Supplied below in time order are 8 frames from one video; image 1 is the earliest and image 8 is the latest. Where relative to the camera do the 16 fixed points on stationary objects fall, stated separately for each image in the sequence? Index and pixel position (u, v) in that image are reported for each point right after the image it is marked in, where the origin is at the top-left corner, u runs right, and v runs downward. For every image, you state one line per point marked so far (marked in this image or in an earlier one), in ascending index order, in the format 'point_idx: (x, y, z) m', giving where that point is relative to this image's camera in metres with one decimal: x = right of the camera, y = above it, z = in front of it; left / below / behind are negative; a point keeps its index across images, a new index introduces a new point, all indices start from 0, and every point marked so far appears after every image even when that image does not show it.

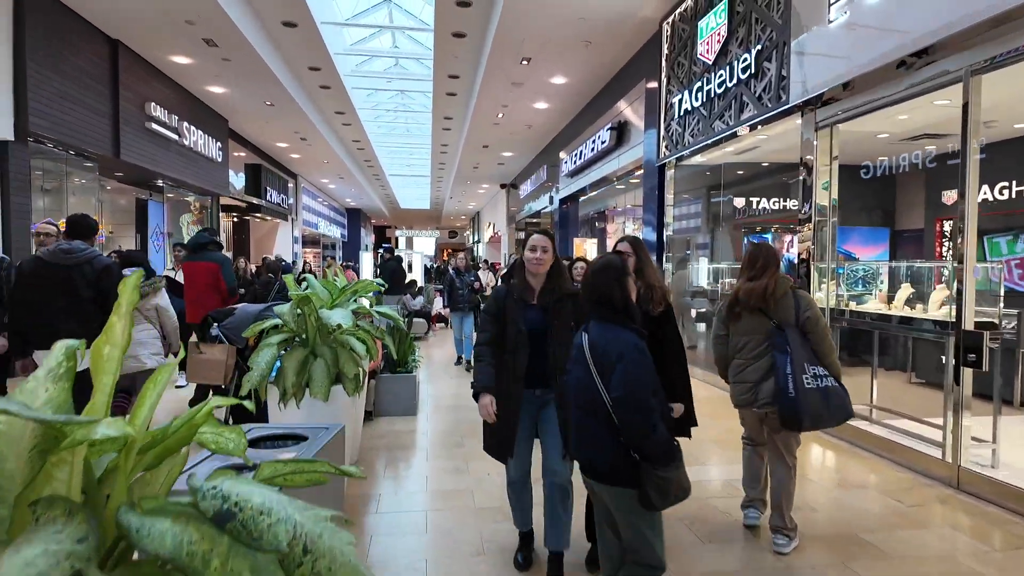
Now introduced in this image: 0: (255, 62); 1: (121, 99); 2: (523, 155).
0: (-3.3, +2.9, +7.6) m
1: (-4.5, +2.2, +6.9) m
2: (+0.3, +3.0, +13.5) m
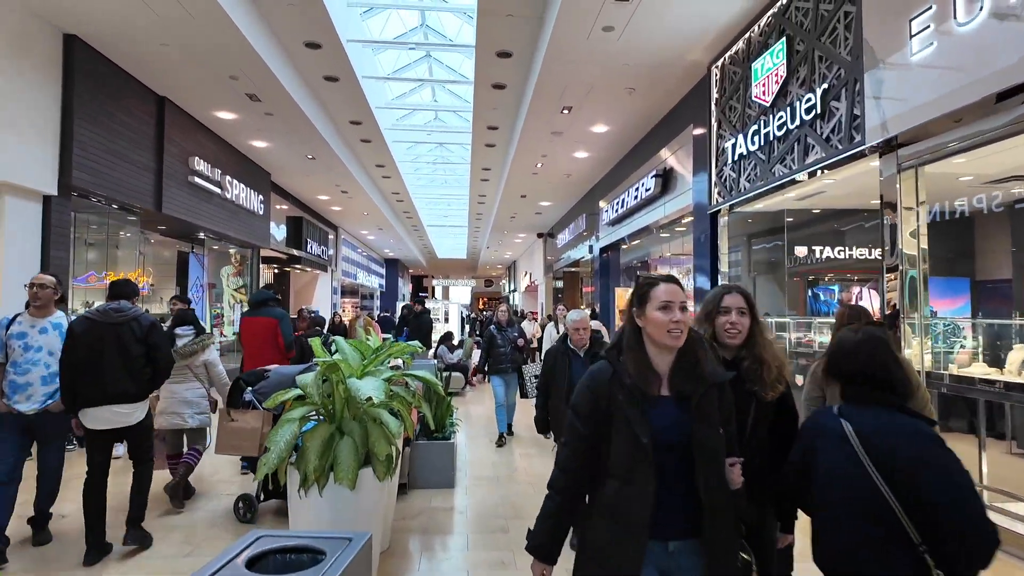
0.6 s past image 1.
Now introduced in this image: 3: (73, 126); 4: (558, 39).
0: (-2.7, +2.2, +7.6) m
1: (-4.1, +1.6, +7.0) m
2: (+1.1, +1.9, +13.3) m
3: (-4.0, +1.5, +5.4) m
4: (+0.4, +2.3, +5.5) m
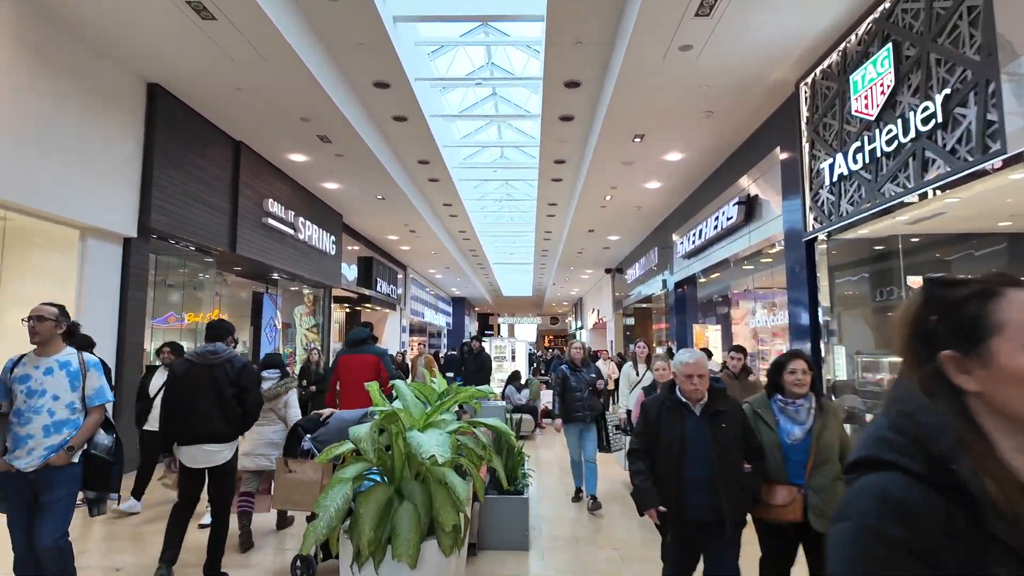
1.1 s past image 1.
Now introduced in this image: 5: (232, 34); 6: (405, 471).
0: (-1.9, +1.7, +7.7) m
1: (-3.2, +1.1, +7.1) m
2: (+2.6, +1.1, +12.9) m
3: (-3.3, +1.1, +5.5) m
4: (+1.0, +2.0, +5.2) m
5: (-2.3, +2.1, +4.8) m
6: (-0.3, -0.6, +1.9) m
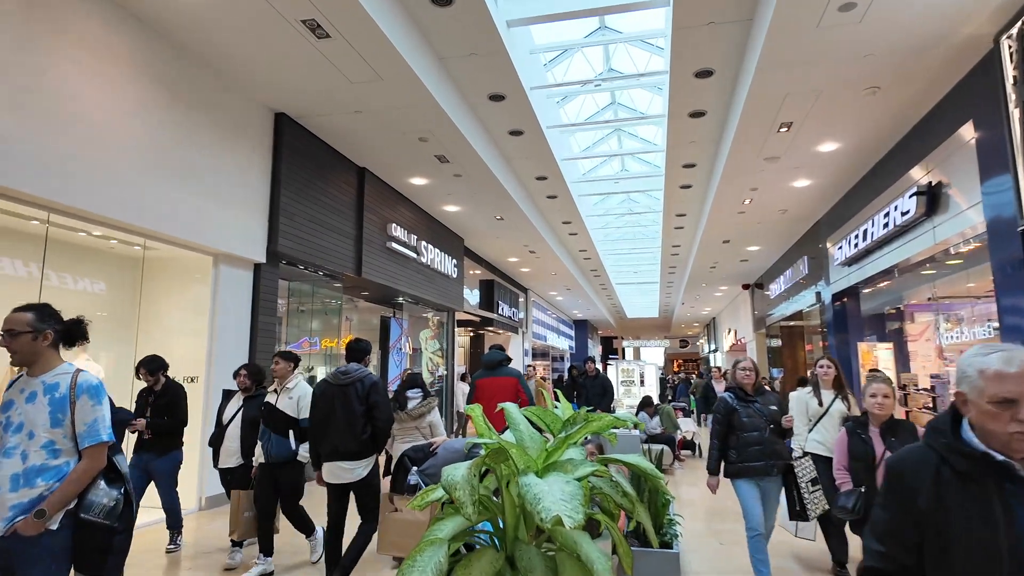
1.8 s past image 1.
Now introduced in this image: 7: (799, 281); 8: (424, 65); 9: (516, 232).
0: (-0.3, +1.4, +7.5) m
1: (-1.8, +0.8, +7.2) m
2: (+5.1, +0.8, +11.6) m
3: (-2.2, +0.9, +5.6) m
4: (+2.0, +1.9, +4.5) m
5: (-1.3, +1.9, +4.8) m
6: (0.0, -0.6, +1.4) m
7: (+5.3, +0.1, +11.0) m
8: (-0.8, +2.0, +5.3) m
9: (0.0, +1.0, +10.5) m
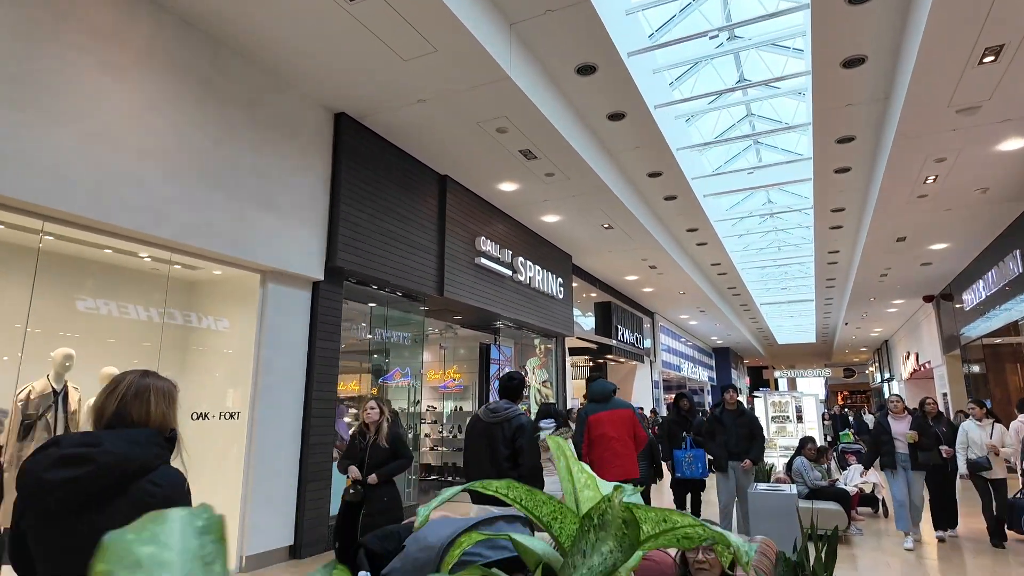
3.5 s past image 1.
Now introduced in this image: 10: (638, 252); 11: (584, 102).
0: (+0.8, +1.3, +6.4) m
1: (-0.7, +0.6, +6.4) m
2: (+7.0, +0.6, +9.2) m
3: (-1.4, +0.7, +5.0) m
4: (+2.3, +2.0, +3.0) m
5: (-0.8, +1.8, +4.0) m
6: (-0.2, -0.4, +0.2) m
7: (+7.1, 0.0, +8.4) m
8: (-0.2, +1.9, +4.4) m
9: (+1.8, +0.7, +9.2) m
10: (+2.1, +0.6, +9.7) m
11: (+0.7, +1.8, +5.7) m
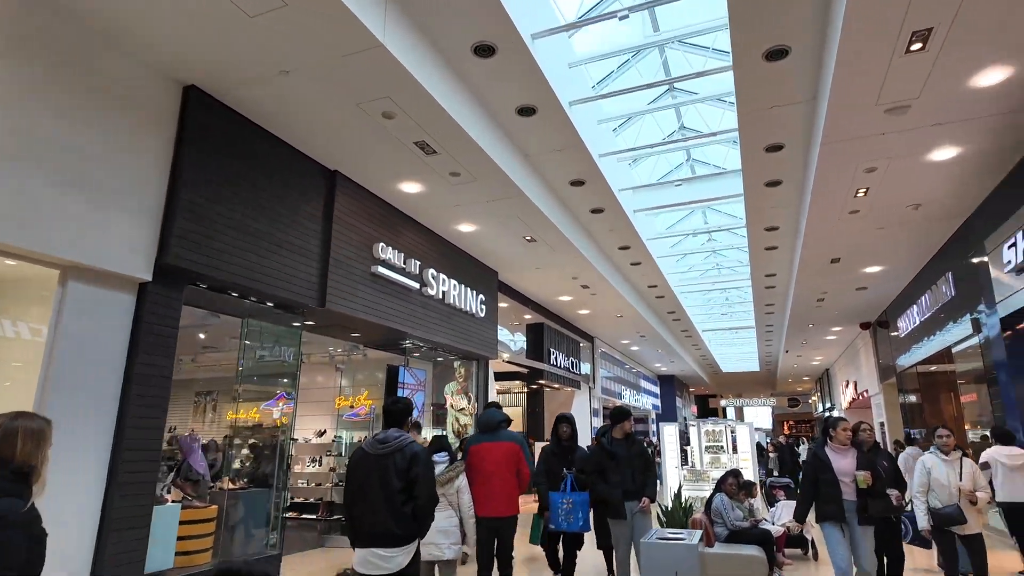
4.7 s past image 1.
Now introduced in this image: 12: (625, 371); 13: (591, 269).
0: (-0.2, +1.1, +5.7) m
1: (-1.6, +0.5, +5.6) m
2: (+5.9, +0.3, +8.9) m
3: (-2.3, +0.7, +4.2) m
4: (+1.6, +2.0, +2.5) m
5: (-1.6, +1.8, +3.3) m
6: (-0.7, -0.2, -0.5) m
7: (+5.9, -0.3, +8.2) m
8: (-1.0, +1.9, +3.8) m
9: (+0.7, +0.4, +8.6) m
10: (+0.8, +0.3, +9.1) m
11: (-0.2, +1.7, +5.1) m
12: (+3.5, -2.6, +18.4) m
13: (+1.2, +0.3, +9.1) m
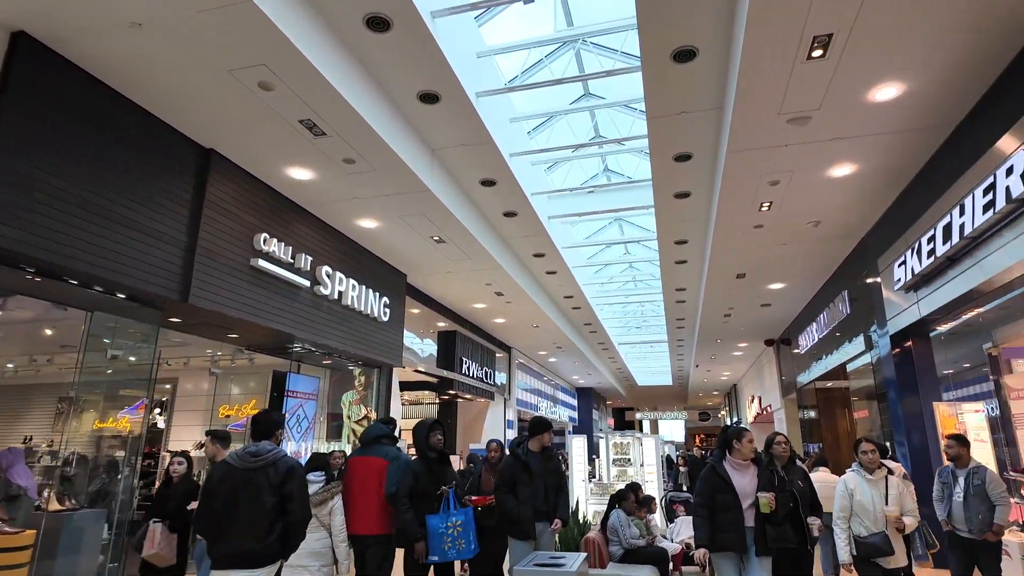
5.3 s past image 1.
0: (-1.1, +1.1, +5.3) m
1: (-2.5, +0.5, +5.0) m
2: (+4.5, 0.0, +9.2) m
3: (-3.0, +0.8, +3.5) m
4: (+1.1, +2.0, +2.3) m
5: (-2.2, +1.9, +2.7) m
6: (-0.9, -0.1, -1.0) m
7: (+4.7, -0.6, +8.5) m
8: (-1.6, +1.9, +3.3) m
9: (-0.6, +0.3, +8.2) m
10: (-0.5, +0.2, +8.8) m
11: (-1.0, +1.7, +4.7) m
12: (+0.9, -2.9, +18.3) m
13: (-0.1, +0.2, +8.8) m
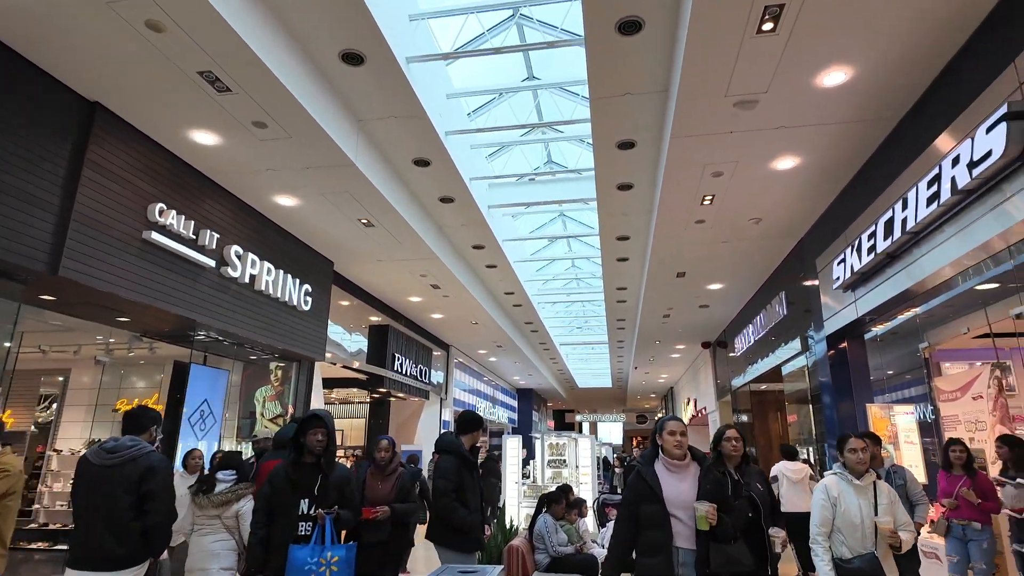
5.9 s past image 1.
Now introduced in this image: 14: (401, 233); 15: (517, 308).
0: (-1.6, +1.3, +4.8) m
1: (-3.1, +0.7, +4.4) m
2: (+3.5, 0.0, +9.2) m
3: (-3.4, +1.0, +2.8) m
4: (+0.9, +2.1, +2.0) m
5: (-2.4, +2.1, +2.1) m
6: (-0.9, +0.1, -1.5) m
7: (+3.7, -0.6, +8.4) m
8: (-1.9, +2.1, +2.7) m
9: (-1.5, +0.5, +7.8) m
10: (-1.4, +0.3, +8.3) m
11: (-1.5, +1.9, +4.2) m
12: (-0.9, -2.9, +17.9) m
13: (-1.0, +0.3, +8.4) m
14: (-1.3, +0.7, +7.1) m
15: (+0.1, -0.4, +11.9) m
